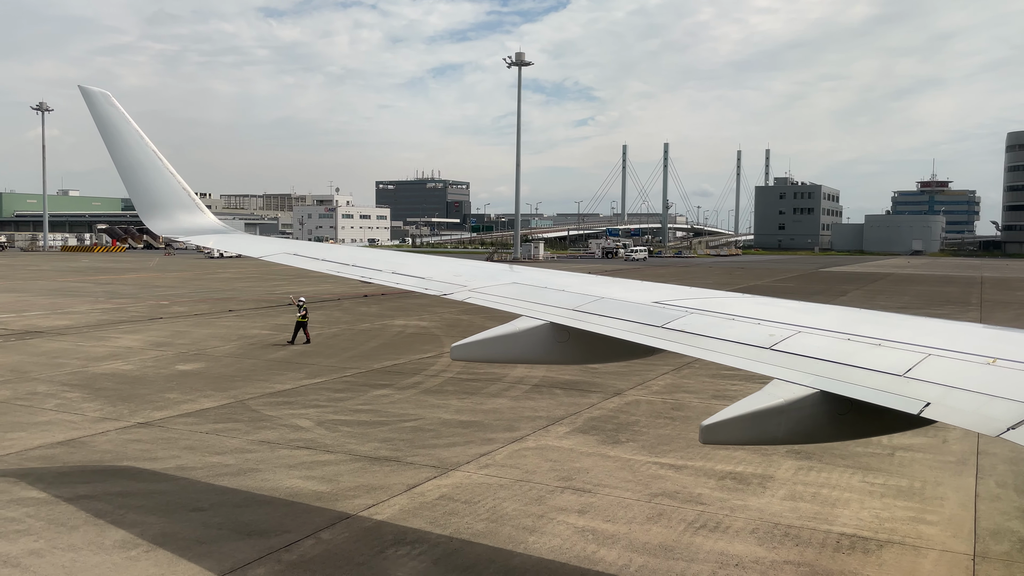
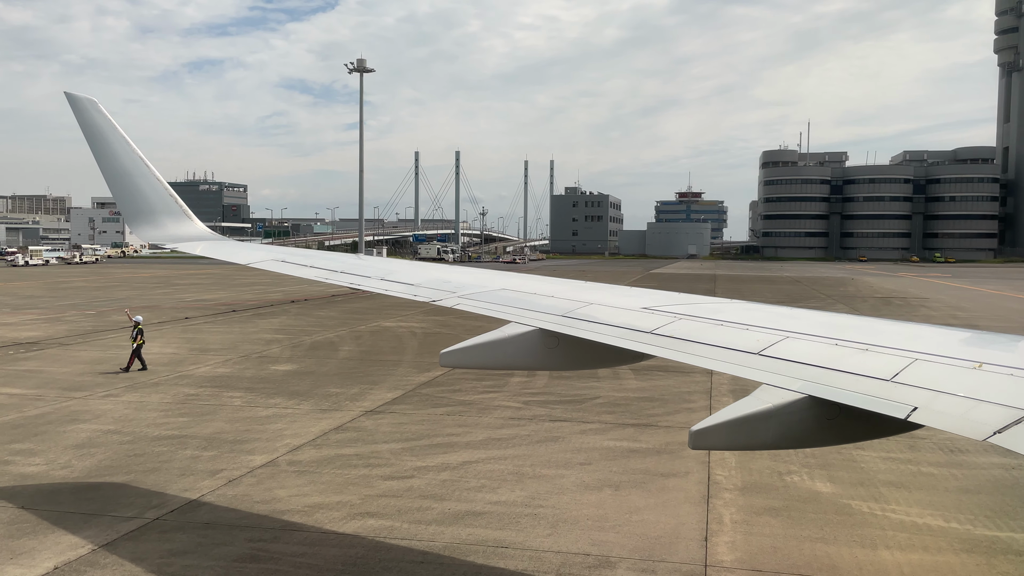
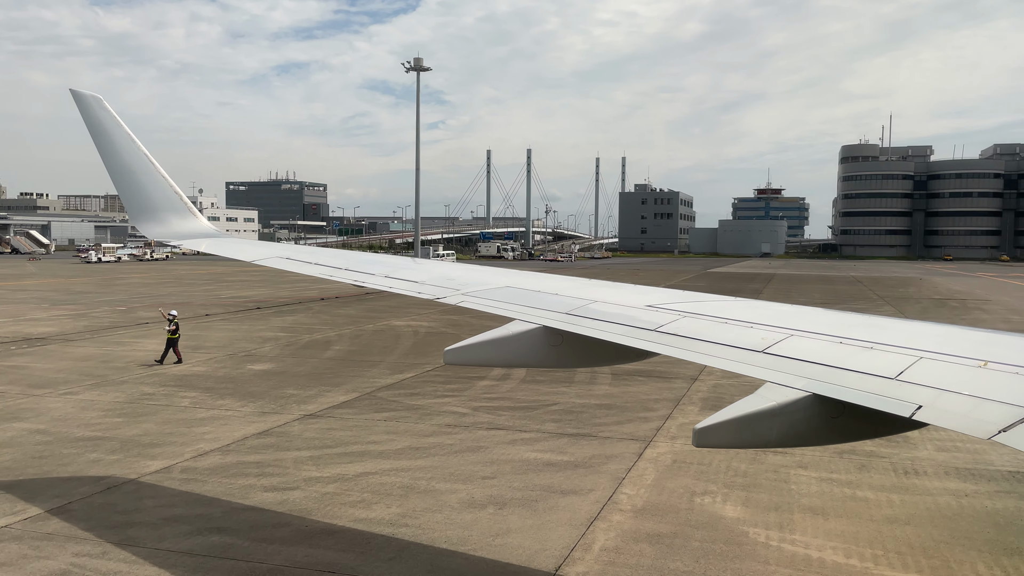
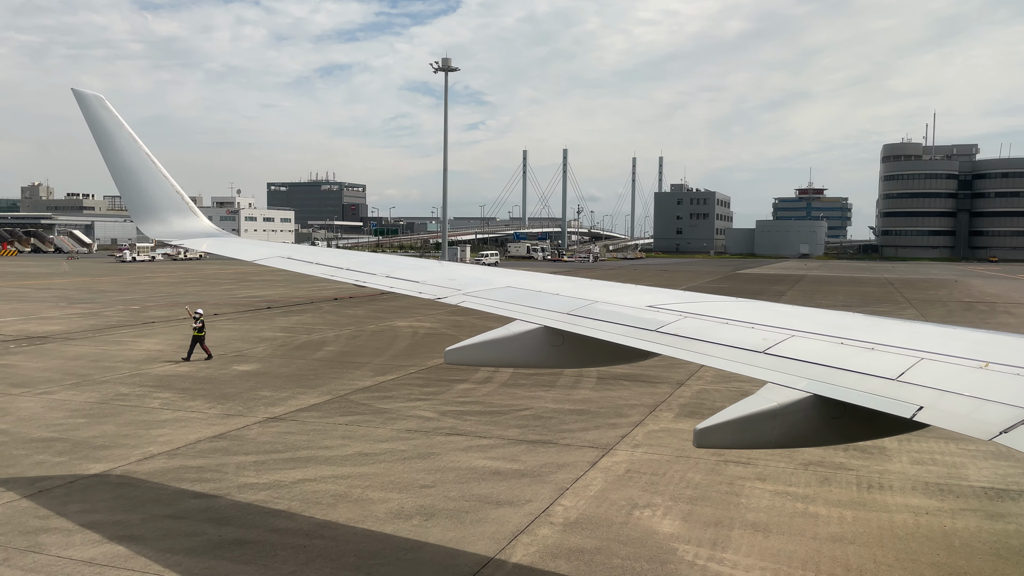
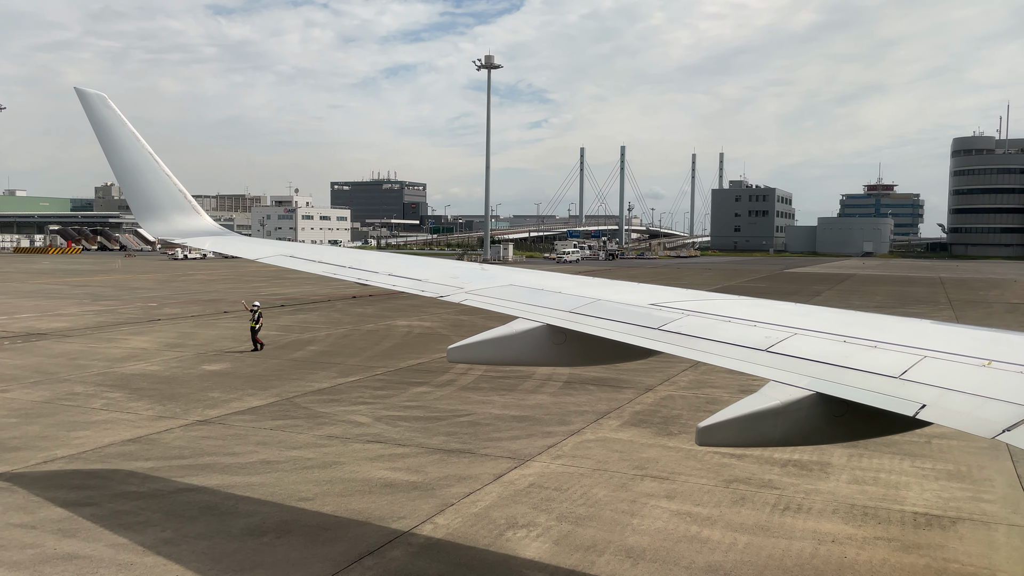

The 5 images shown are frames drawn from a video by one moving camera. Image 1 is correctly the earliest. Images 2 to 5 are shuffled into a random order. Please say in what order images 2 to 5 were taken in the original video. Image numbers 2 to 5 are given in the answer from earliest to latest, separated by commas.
5, 4, 3, 2
